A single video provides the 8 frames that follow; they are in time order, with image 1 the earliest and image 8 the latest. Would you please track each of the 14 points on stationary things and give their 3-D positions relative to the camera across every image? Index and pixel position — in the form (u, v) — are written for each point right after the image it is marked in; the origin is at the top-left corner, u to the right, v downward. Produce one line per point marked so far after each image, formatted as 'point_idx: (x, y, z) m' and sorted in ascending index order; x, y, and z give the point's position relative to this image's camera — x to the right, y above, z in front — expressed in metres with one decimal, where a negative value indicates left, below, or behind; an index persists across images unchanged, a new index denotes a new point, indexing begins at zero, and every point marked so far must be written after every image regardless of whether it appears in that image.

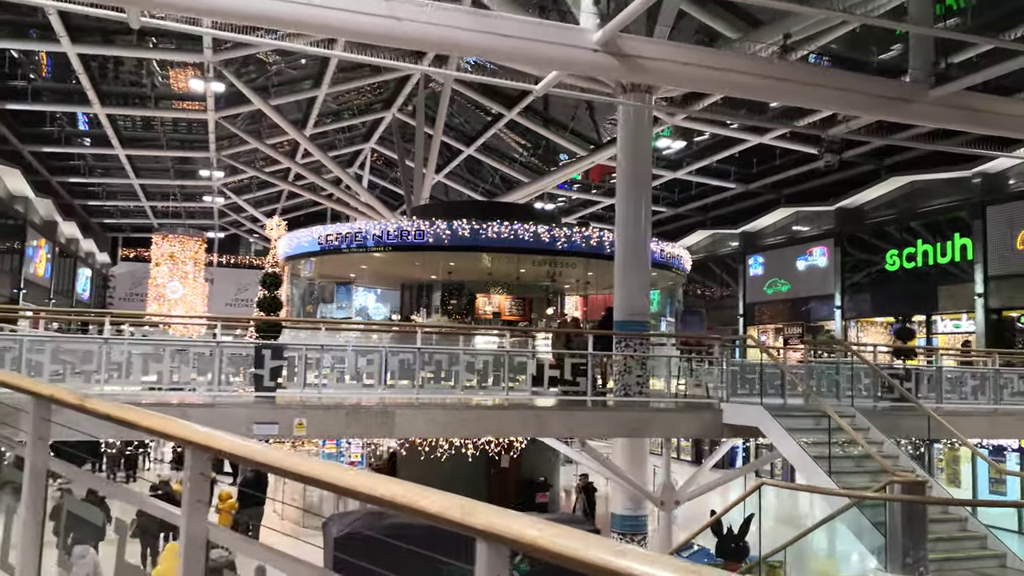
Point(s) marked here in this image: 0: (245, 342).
0: (-3.4, -0.7, +10.9) m
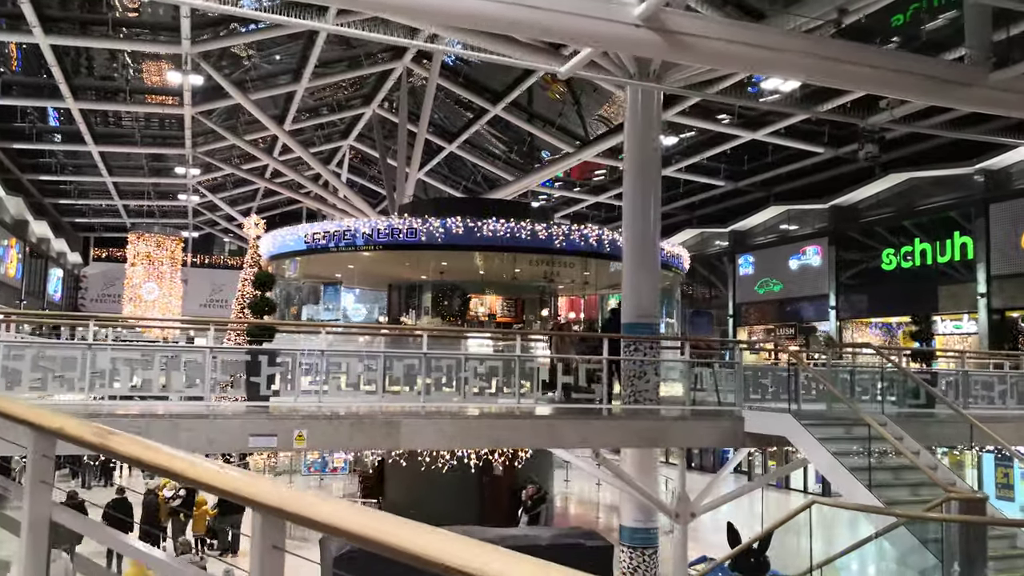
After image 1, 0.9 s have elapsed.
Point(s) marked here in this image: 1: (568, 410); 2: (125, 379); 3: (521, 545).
0: (-3.3, -0.7, +10.1) m
1: (+0.5, -1.6, +11.2) m
2: (-4.4, -1.1, +9.8) m
3: (+0.1, -3.3, +11.0) m
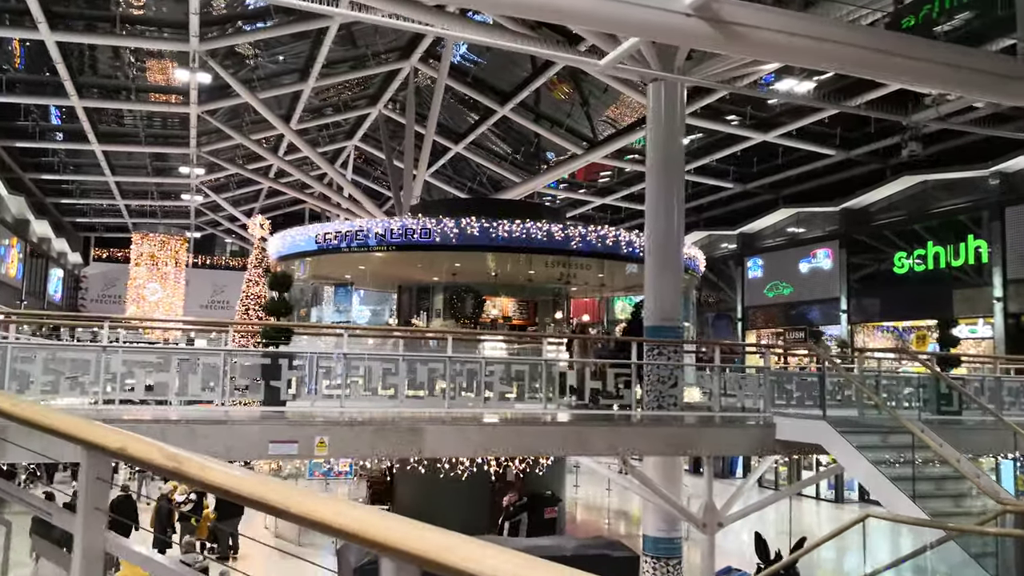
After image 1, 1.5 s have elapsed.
0: (-3.0, -0.7, +9.8) m
1: (+0.8, -1.7, +10.9) m
2: (-4.1, -1.1, +9.4) m
3: (+0.4, -3.3, +10.6) m
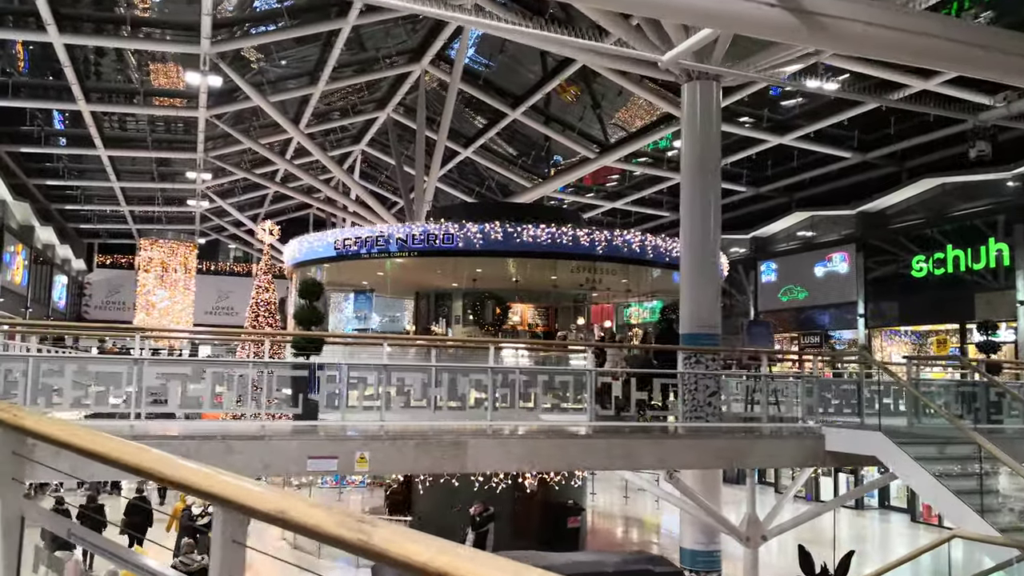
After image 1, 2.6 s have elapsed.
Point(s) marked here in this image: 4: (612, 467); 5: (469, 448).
0: (-2.5, -0.8, +9.4) m
1: (+1.3, -1.7, +10.5) m
2: (-3.6, -1.2, +9.1) m
3: (+0.9, -3.4, +10.3) m
4: (+1.1, -2.0, +9.7) m
5: (-0.5, -1.7, +9.1) m
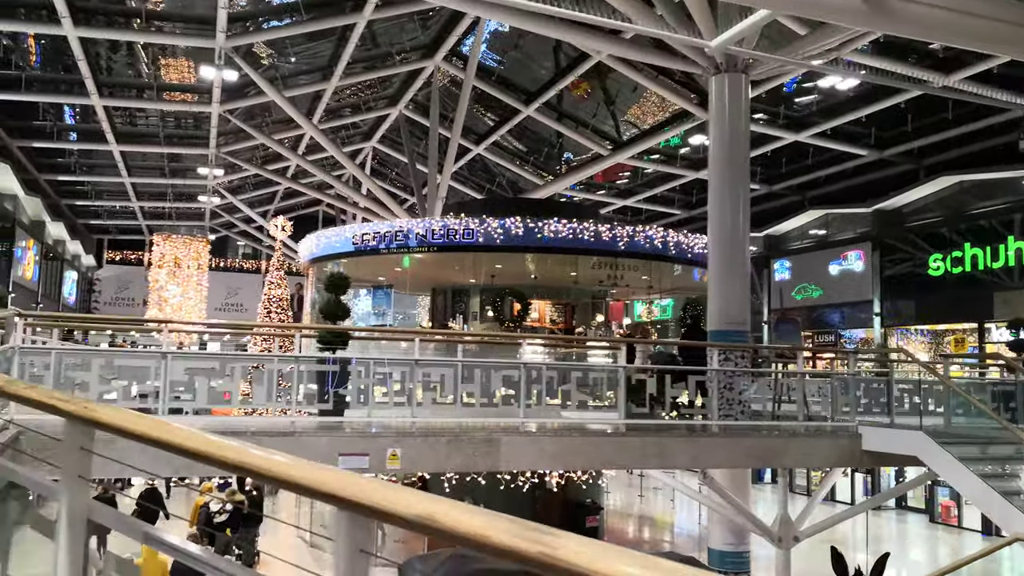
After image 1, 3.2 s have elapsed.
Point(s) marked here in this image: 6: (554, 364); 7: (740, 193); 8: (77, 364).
0: (-2.1, -0.7, +9.2) m
1: (+1.7, -1.7, +10.4) m
2: (-3.2, -1.1, +8.9) m
3: (+1.2, -3.3, +10.1) m
4: (+1.5, -1.9, +9.5) m
5: (-0.1, -1.6, +9.0) m
6: (+0.5, -0.9, +10.1) m
7: (+3.3, +1.4, +12.3) m
8: (-4.2, -0.7, +8.3) m
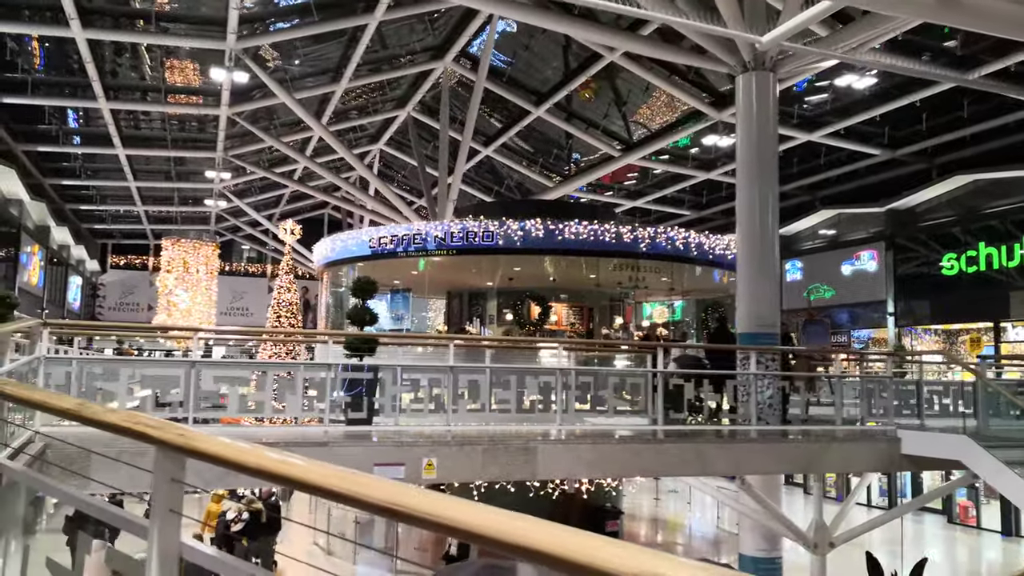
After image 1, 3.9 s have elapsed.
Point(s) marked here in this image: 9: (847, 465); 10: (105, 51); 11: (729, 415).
0: (-1.7, -0.8, +9.0) m
1: (+2.1, -1.7, +10.2) m
2: (-2.8, -1.1, +8.7) m
3: (+1.6, -3.4, +9.9) m
4: (+1.8, -2.0, +9.3) m
5: (+0.3, -1.7, +8.8) m
6: (+0.8, -0.9, +9.9) m
7: (+3.6, +1.4, +12.1) m
8: (-3.8, -0.8, +8.1) m
9: (+3.9, -2.1, +10.2) m
10: (-9.3, +5.4, +19.6) m
11: (+2.6, -1.5, +10.6) m
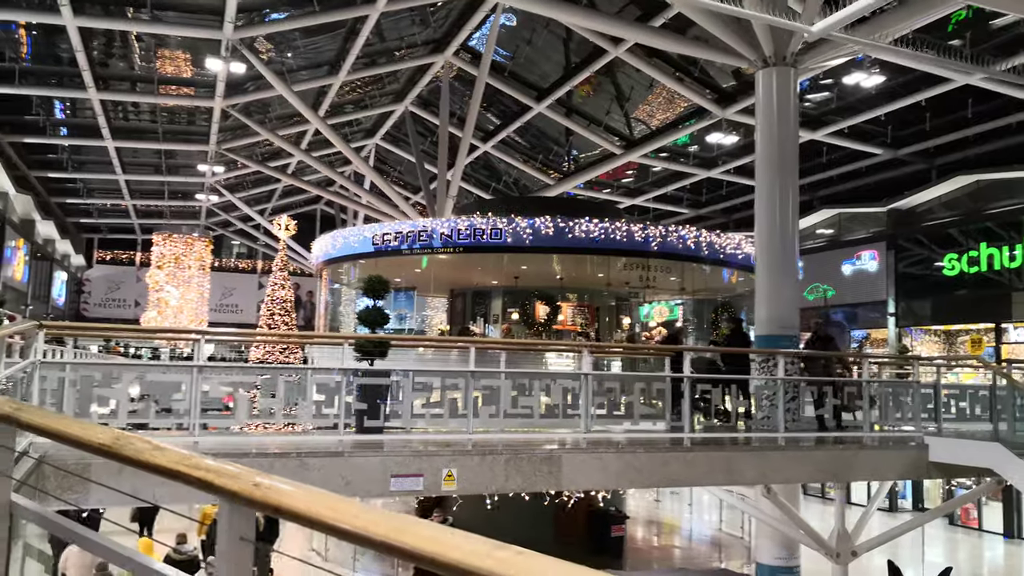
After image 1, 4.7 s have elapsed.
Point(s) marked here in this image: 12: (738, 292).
0: (-1.5, -0.8, +8.6) m
1: (+2.3, -1.7, +9.8) m
2: (-2.6, -1.1, +8.3) m
3: (+1.8, -3.4, +9.6) m
4: (+2.1, -2.0, +9.0) m
5: (+0.5, -1.7, +8.4) m
6: (+1.1, -0.9, +9.5) m
7: (+3.8, +1.3, +11.8) m
8: (-3.5, -0.8, +7.6) m
9: (+4.1, -2.1, +9.9) m
10: (-9.2, +5.5, +19.0) m
11: (+2.8, -1.6, +10.3) m
12: (+4.4, -0.1, +16.6) m
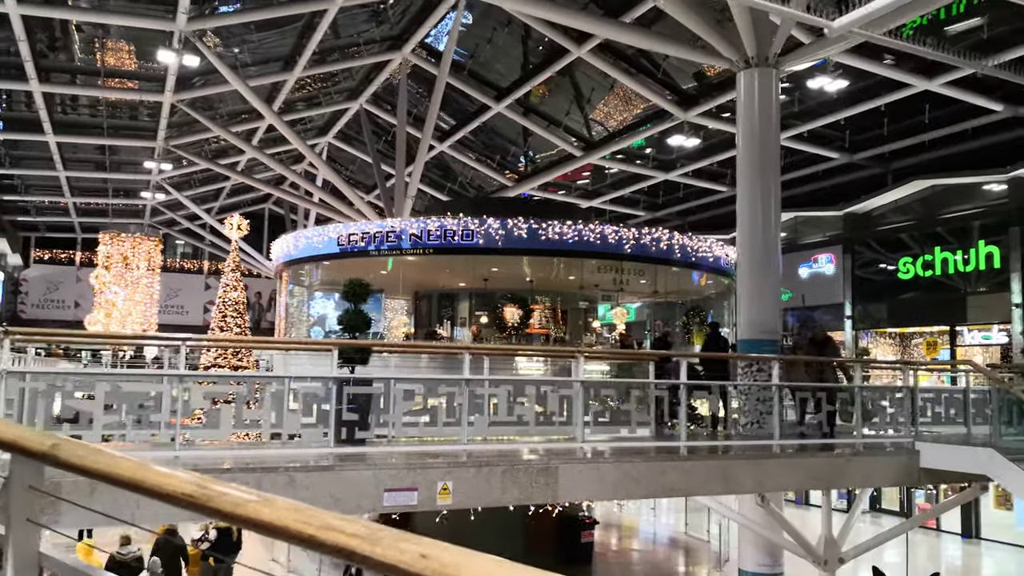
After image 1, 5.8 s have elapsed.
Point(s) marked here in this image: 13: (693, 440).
0: (-1.6, -0.8, +8.2) m
1: (+2.1, -1.8, +9.6) m
2: (-2.6, -1.2, +7.7) m
3: (+1.7, -3.4, +9.3) m
4: (+2.0, -2.0, +8.7) m
5: (+0.4, -1.7, +8.1) m
6: (+0.9, -1.0, +9.2) m
7: (+3.5, +1.3, +11.6) m
8: (-3.5, -0.8, +7.0) m
9: (+3.9, -2.1, +9.8) m
10: (-9.9, +5.5, +18.0) m
11: (+2.6, -1.6, +10.1) m
12: (+3.7, -0.1, +16.5) m
13: (+2.0, -1.7, +9.6) m
